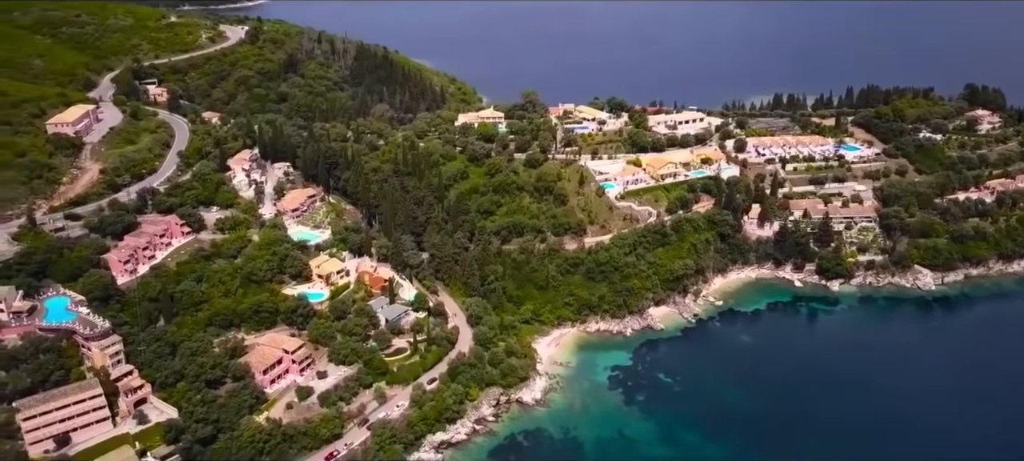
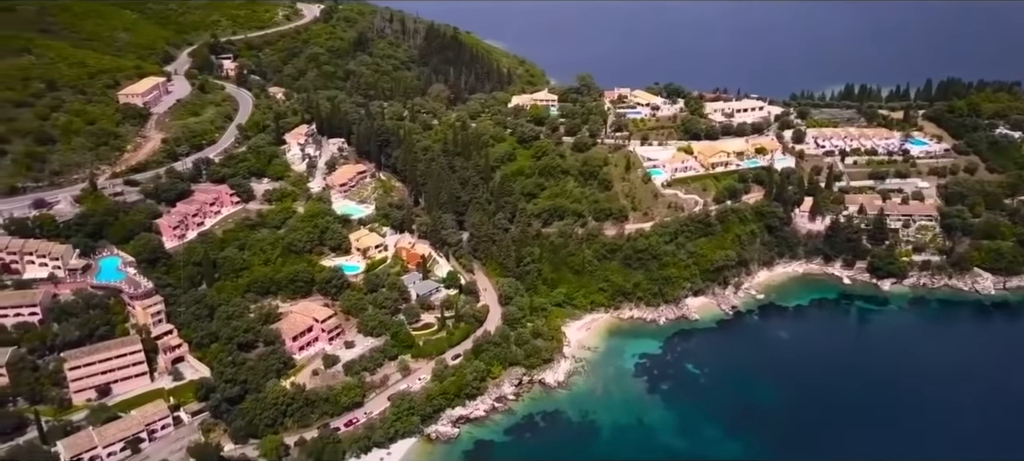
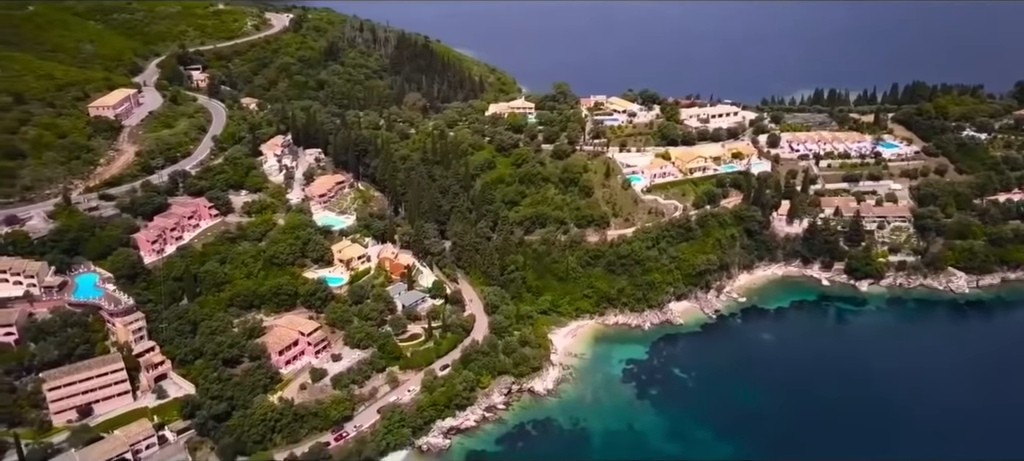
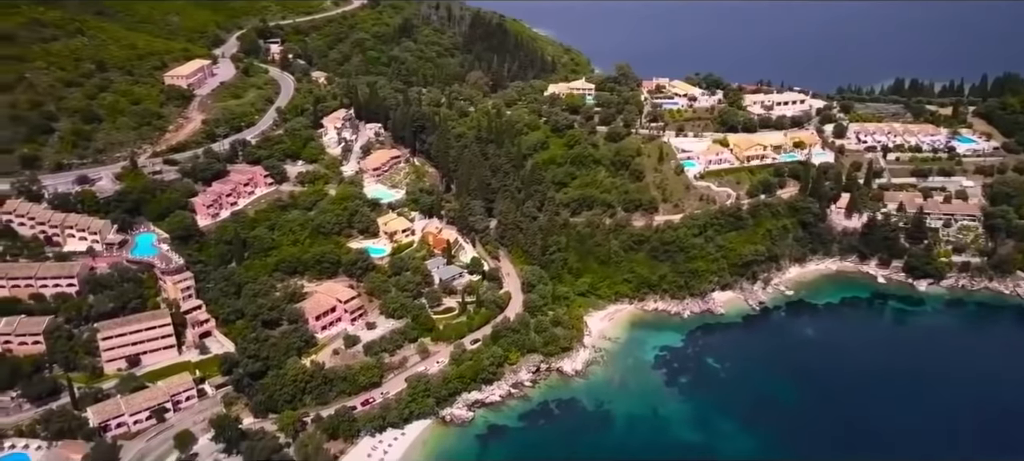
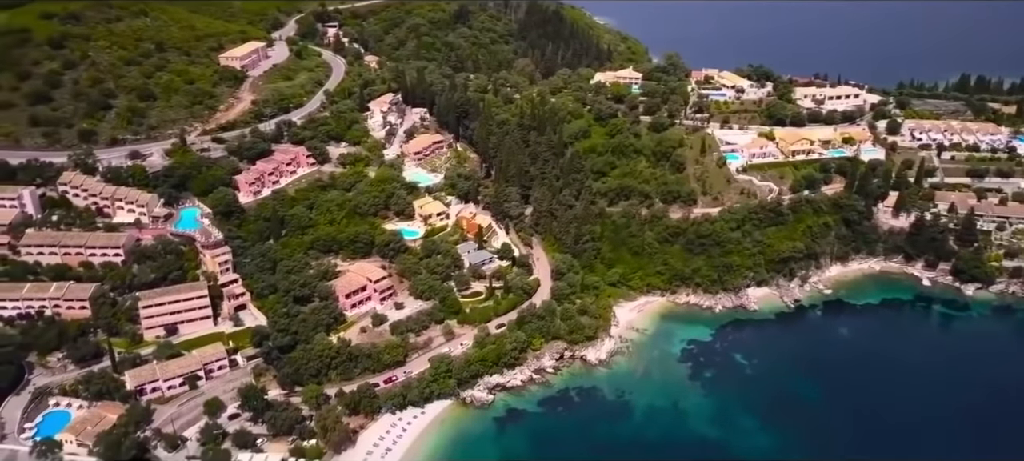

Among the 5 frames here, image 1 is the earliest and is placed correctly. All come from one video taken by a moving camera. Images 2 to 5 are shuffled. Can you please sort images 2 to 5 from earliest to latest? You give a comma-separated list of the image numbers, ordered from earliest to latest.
3, 2, 4, 5
